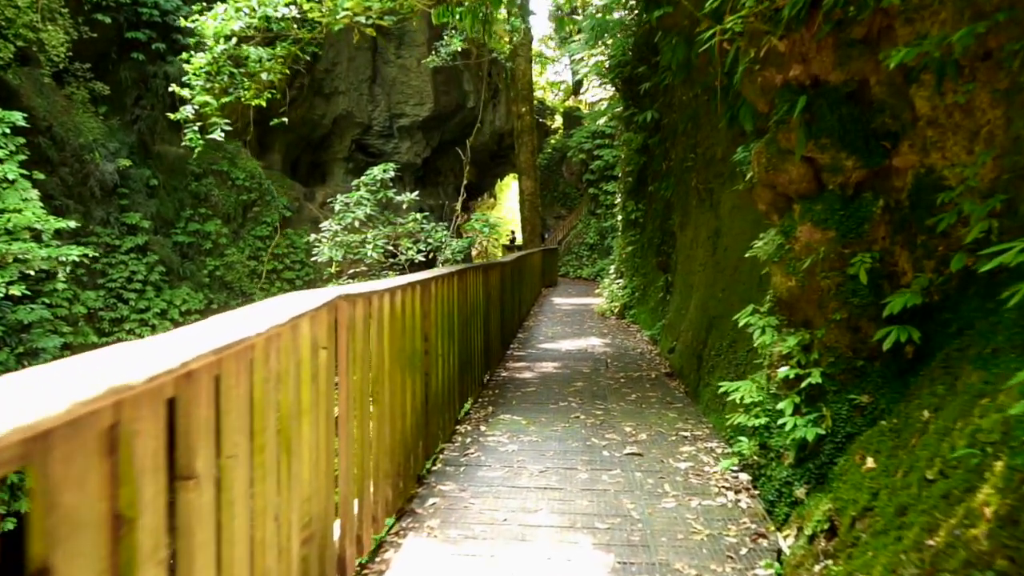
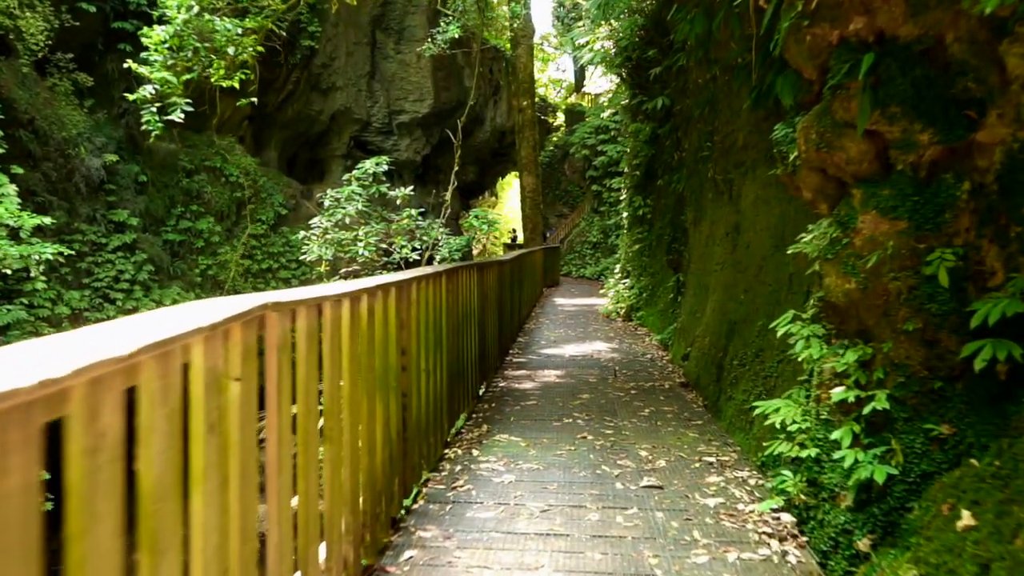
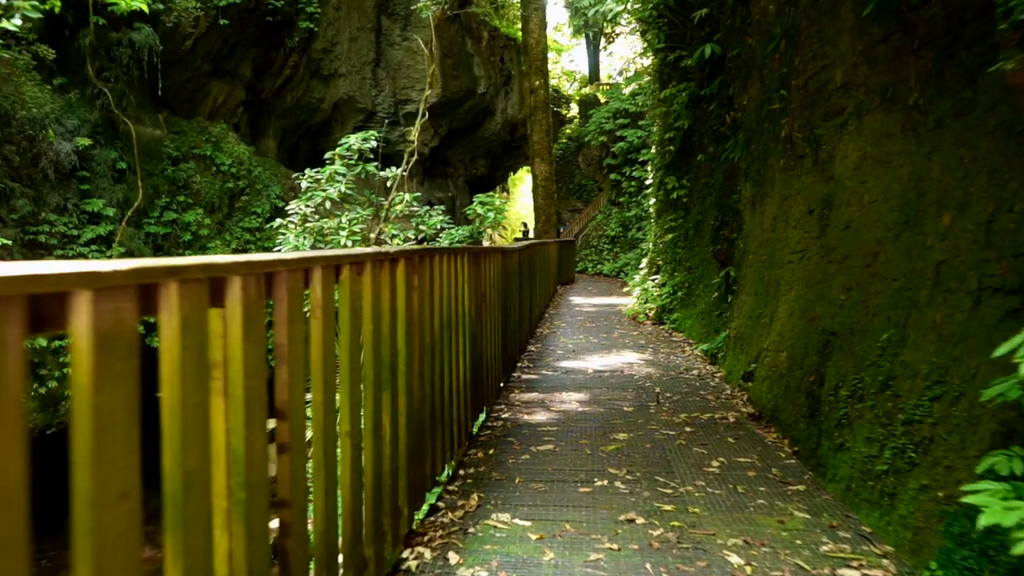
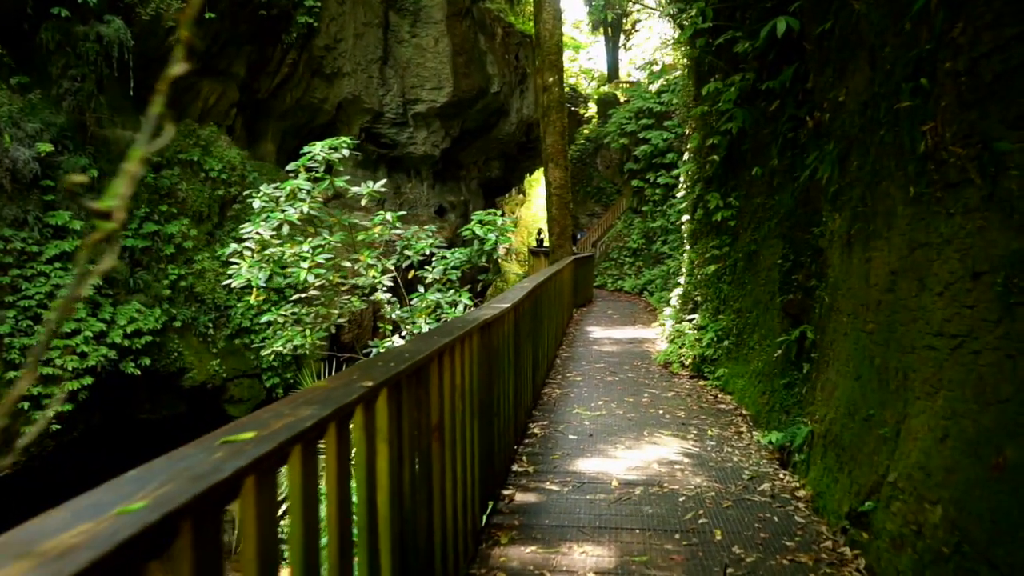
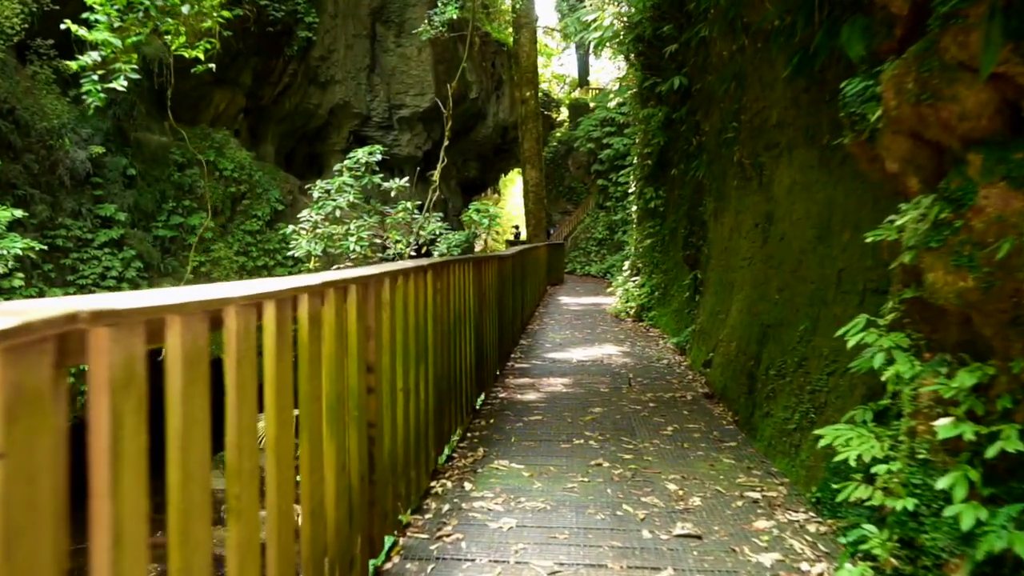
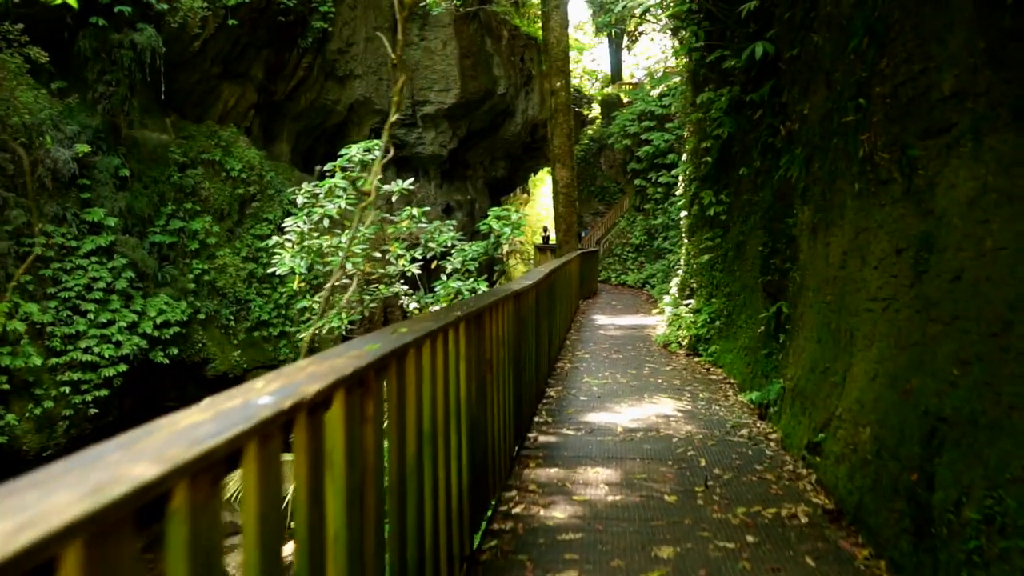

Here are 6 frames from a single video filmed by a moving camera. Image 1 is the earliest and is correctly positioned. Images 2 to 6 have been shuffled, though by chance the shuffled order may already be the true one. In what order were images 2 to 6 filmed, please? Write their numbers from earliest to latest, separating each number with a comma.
2, 5, 3, 6, 4
